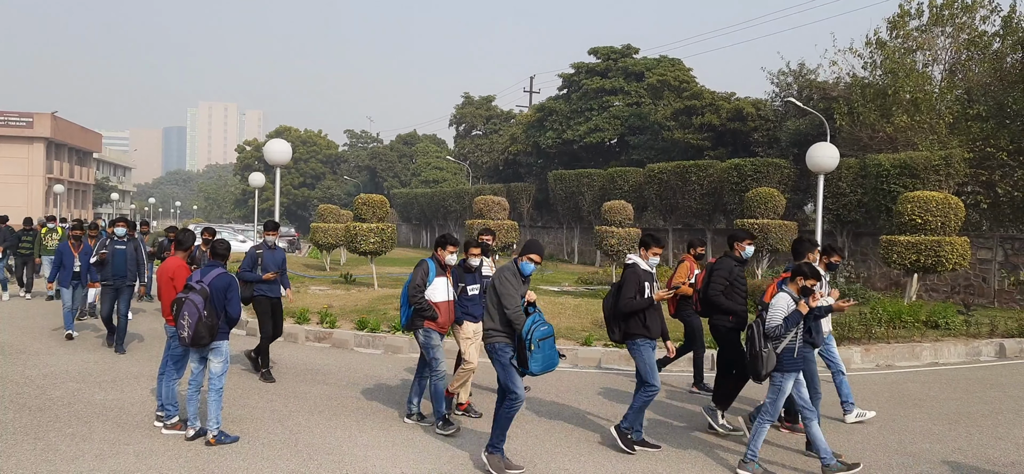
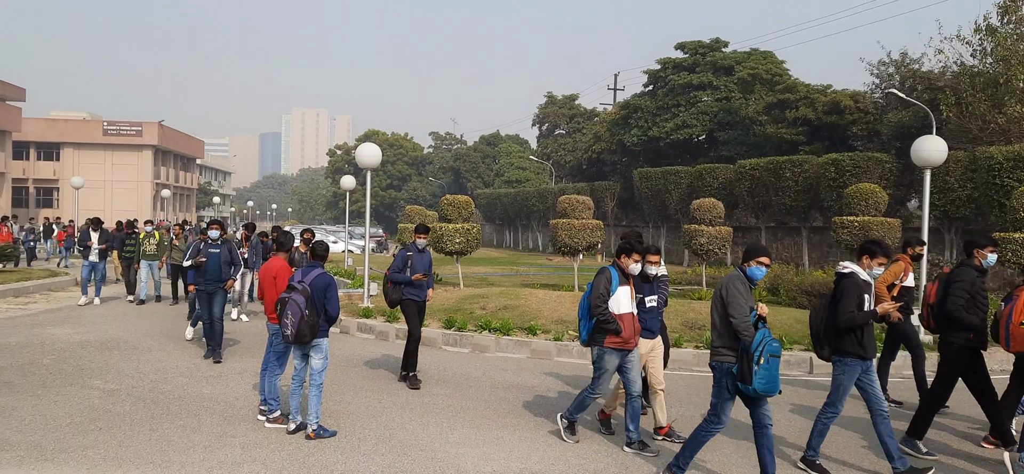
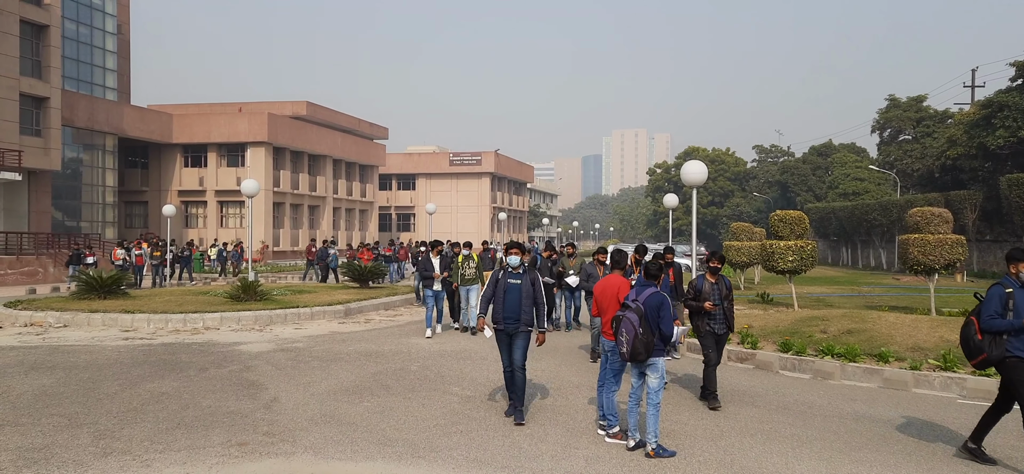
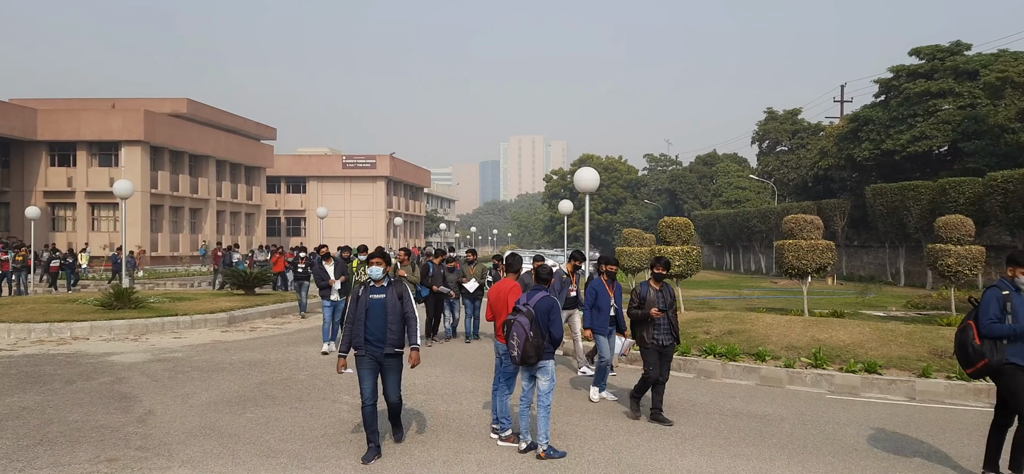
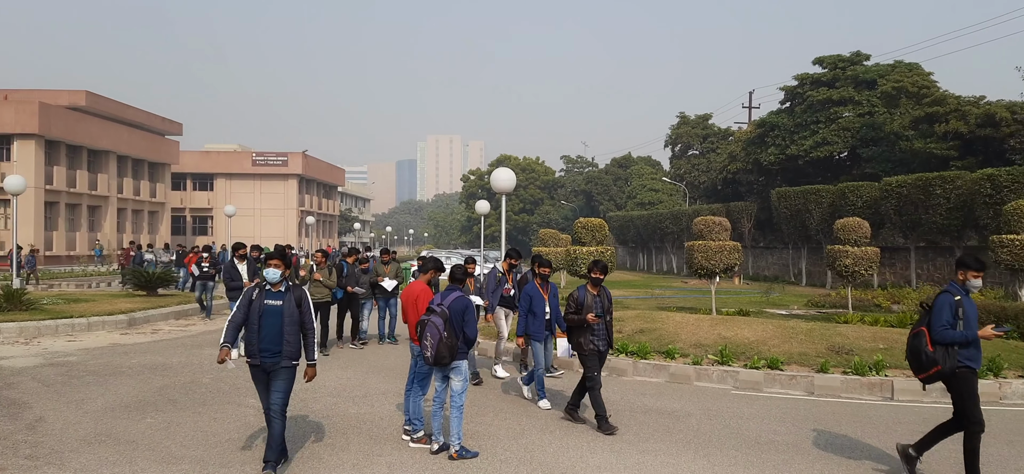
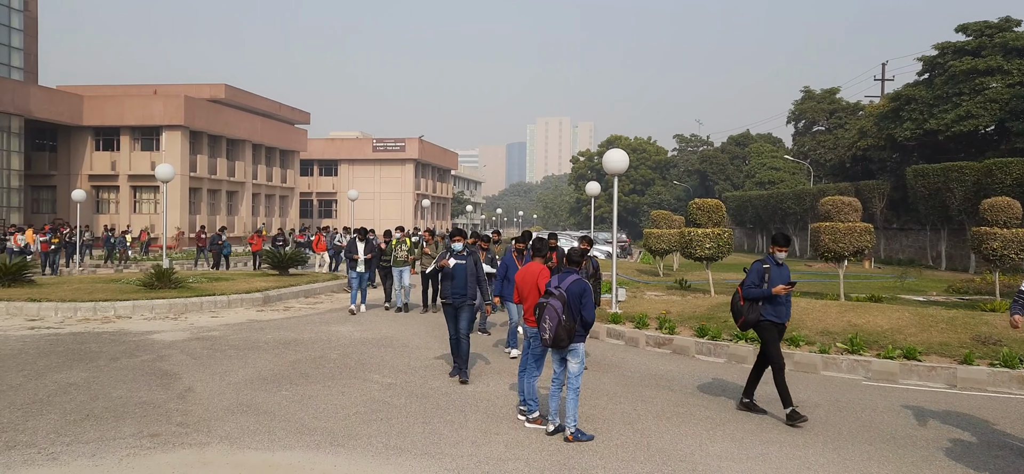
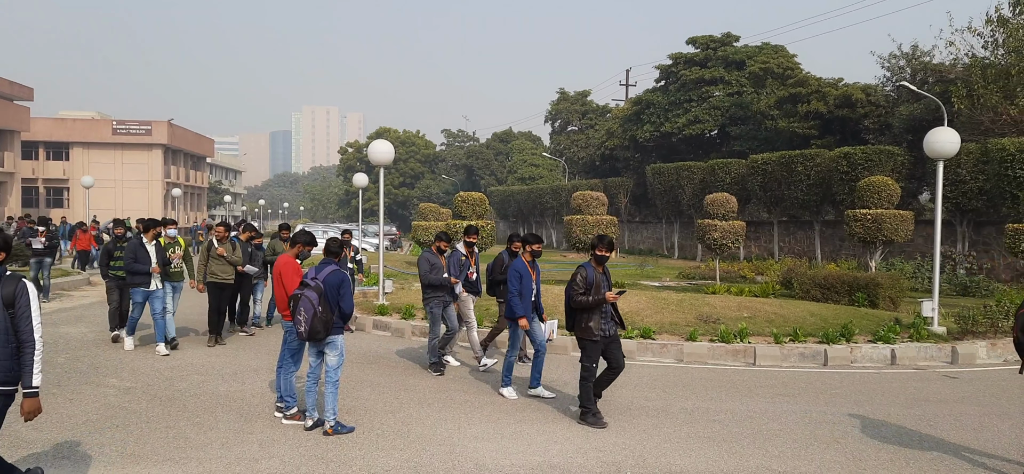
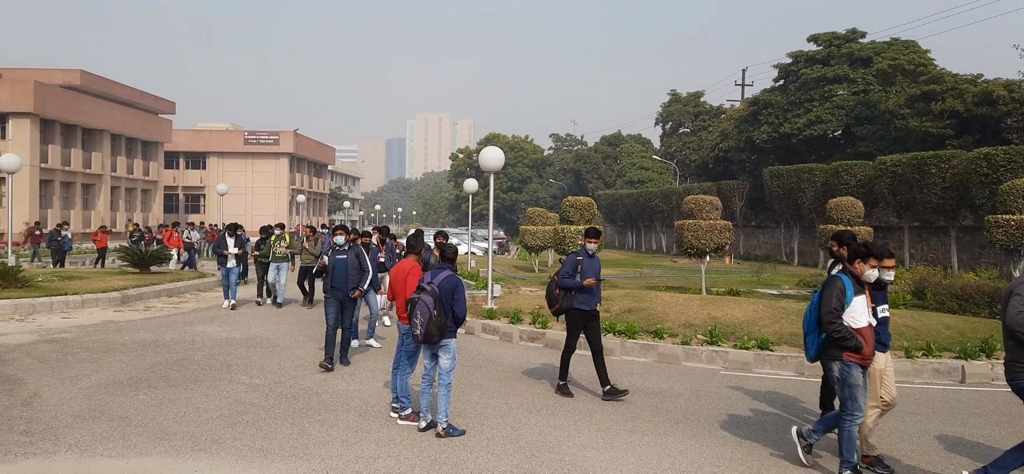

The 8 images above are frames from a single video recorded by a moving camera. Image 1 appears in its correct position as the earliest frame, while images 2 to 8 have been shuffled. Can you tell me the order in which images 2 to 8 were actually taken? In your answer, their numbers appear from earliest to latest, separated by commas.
2, 8, 6, 3, 4, 5, 7
